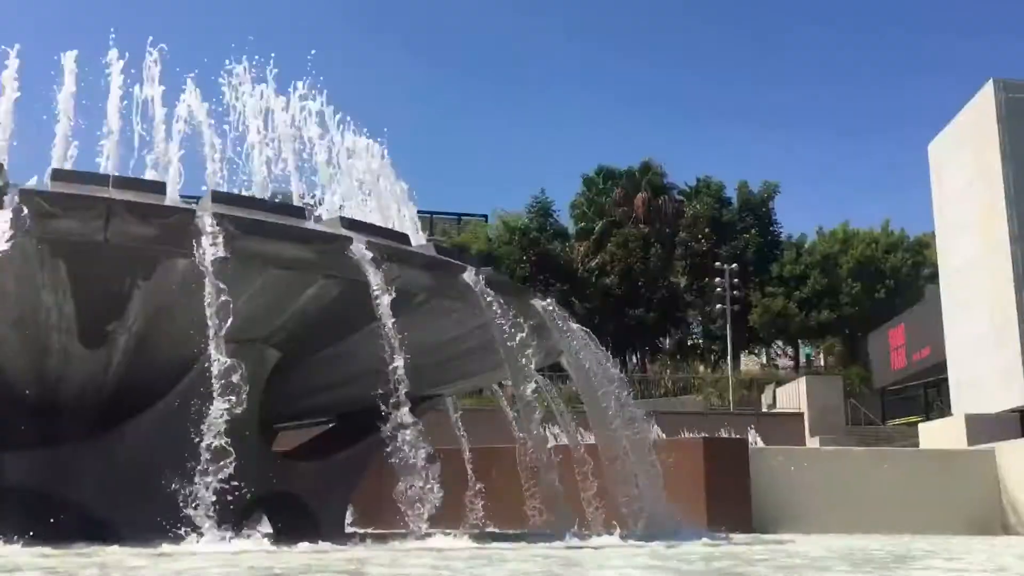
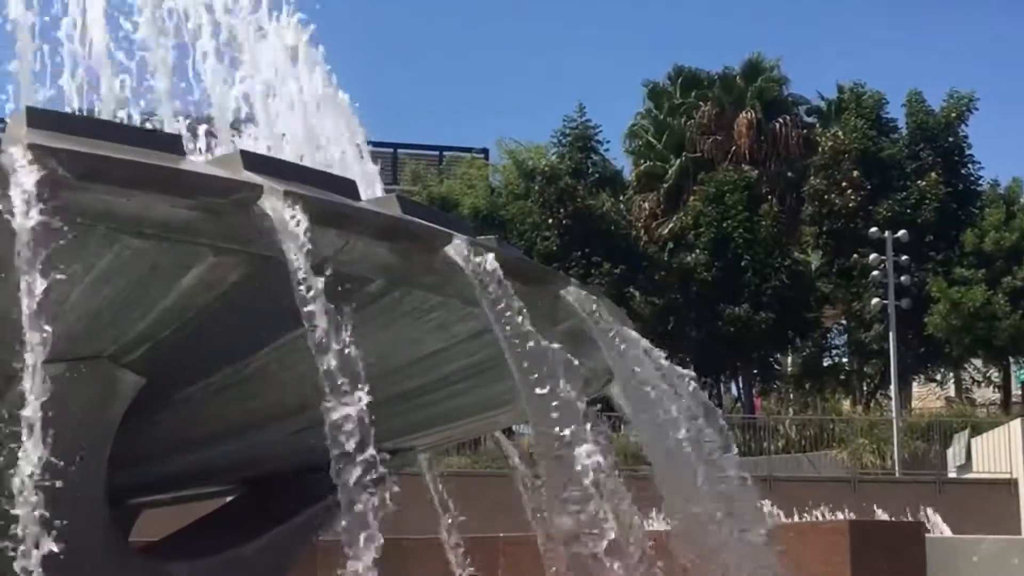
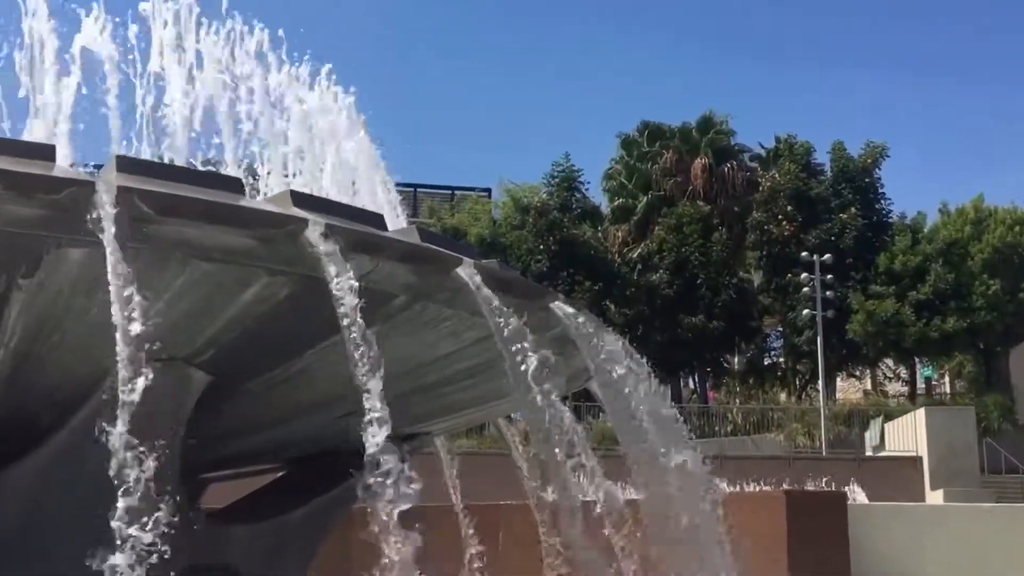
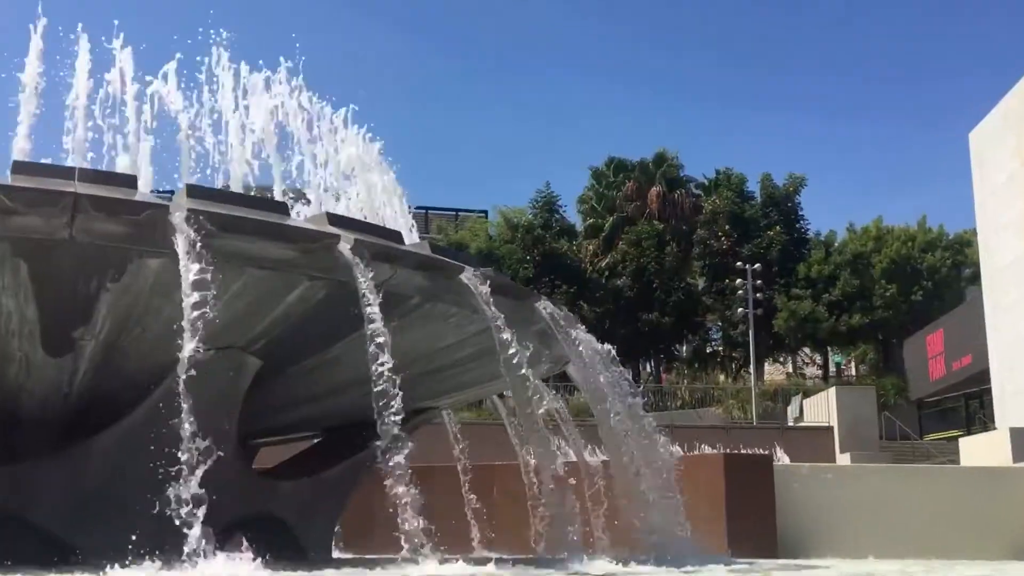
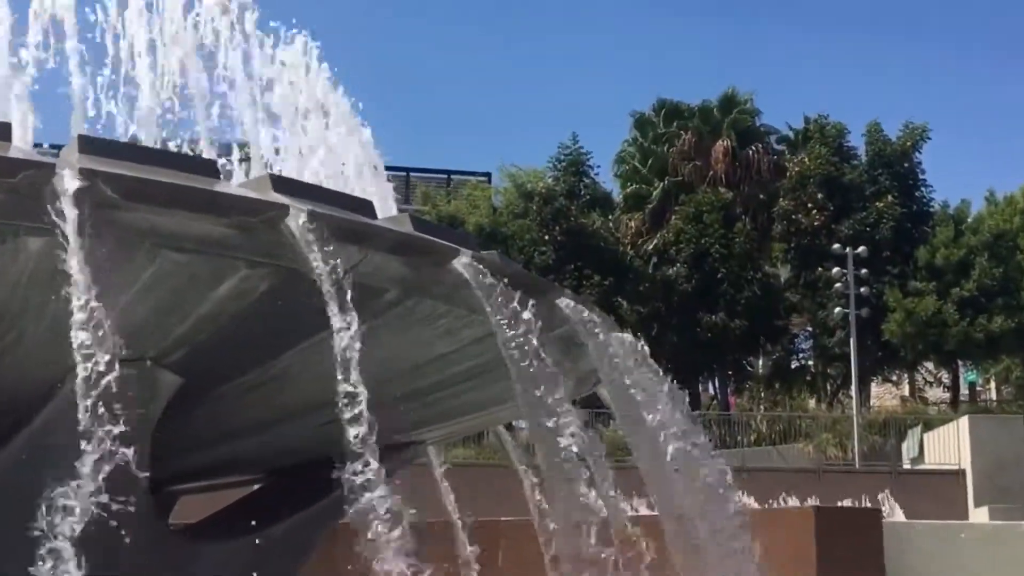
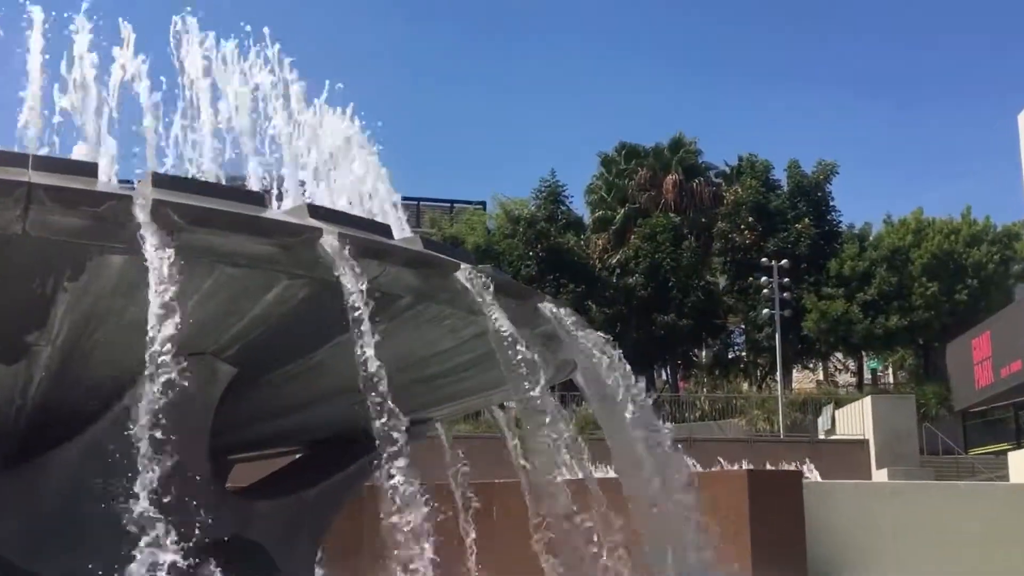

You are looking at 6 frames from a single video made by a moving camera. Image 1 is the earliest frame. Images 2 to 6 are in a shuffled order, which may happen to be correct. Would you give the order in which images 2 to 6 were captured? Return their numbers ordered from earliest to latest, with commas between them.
4, 6, 3, 5, 2
